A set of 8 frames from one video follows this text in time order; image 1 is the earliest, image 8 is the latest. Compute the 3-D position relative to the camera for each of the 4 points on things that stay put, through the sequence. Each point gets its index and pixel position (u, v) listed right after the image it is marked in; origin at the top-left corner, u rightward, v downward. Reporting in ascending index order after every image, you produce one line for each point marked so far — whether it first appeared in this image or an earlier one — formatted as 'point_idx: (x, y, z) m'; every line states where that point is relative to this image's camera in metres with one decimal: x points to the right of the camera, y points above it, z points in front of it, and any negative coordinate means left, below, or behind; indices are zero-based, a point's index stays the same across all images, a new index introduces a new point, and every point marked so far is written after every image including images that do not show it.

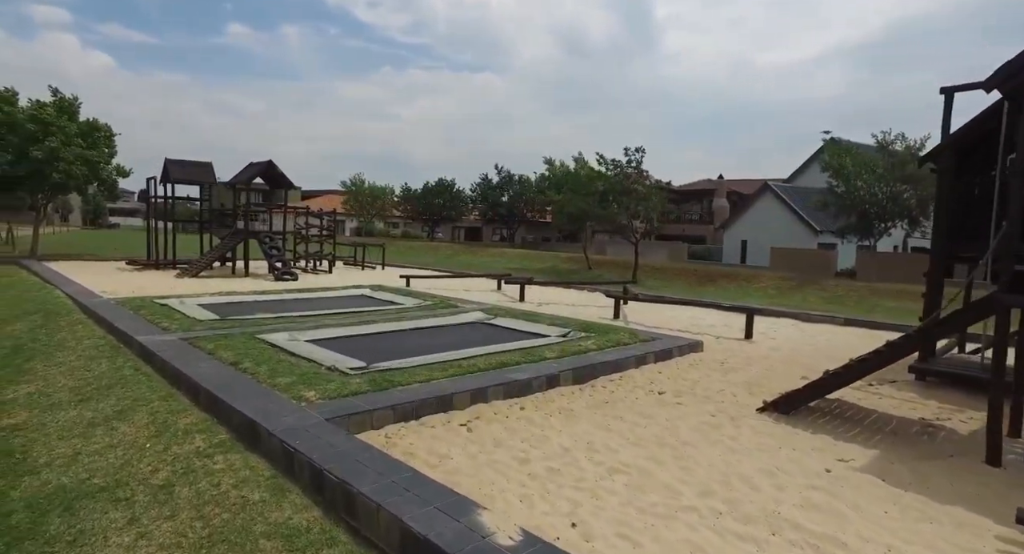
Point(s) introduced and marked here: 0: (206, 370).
0: (-3.0, -0.9, +5.6) m
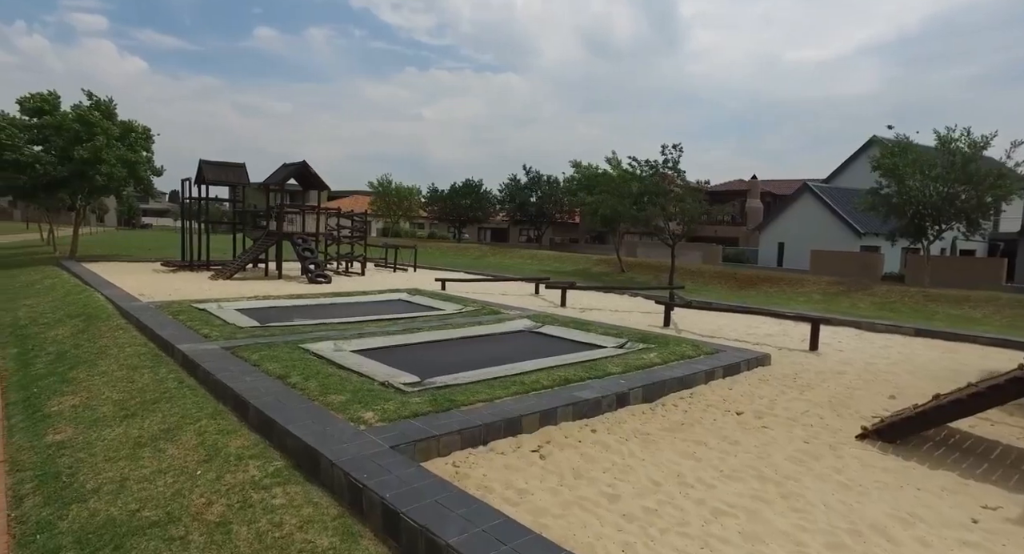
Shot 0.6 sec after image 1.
0: (-2.4, -1.0, +5.3) m
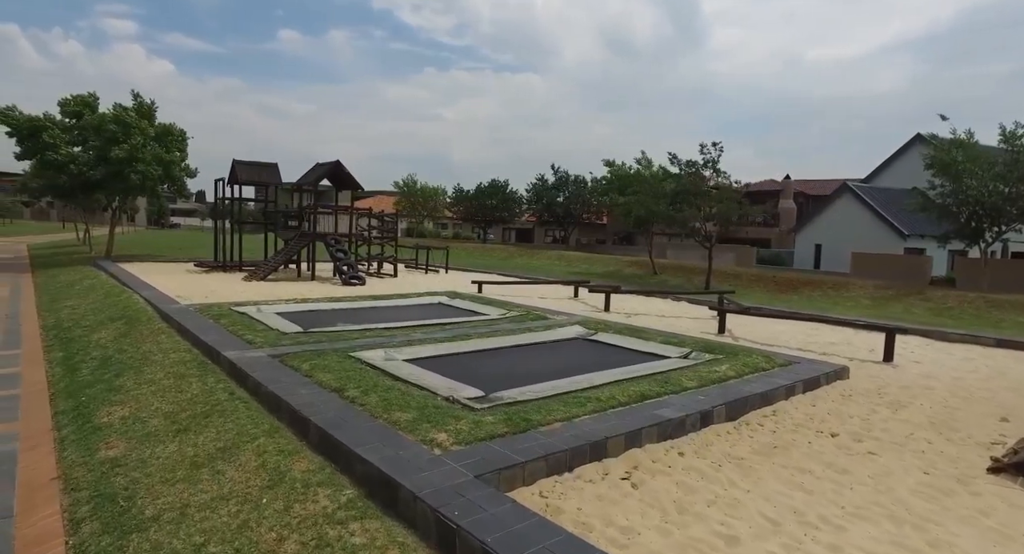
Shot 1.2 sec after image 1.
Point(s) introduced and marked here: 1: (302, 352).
0: (-1.7, -1.0, +4.9) m
1: (-2.4, -0.9, +6.5) m
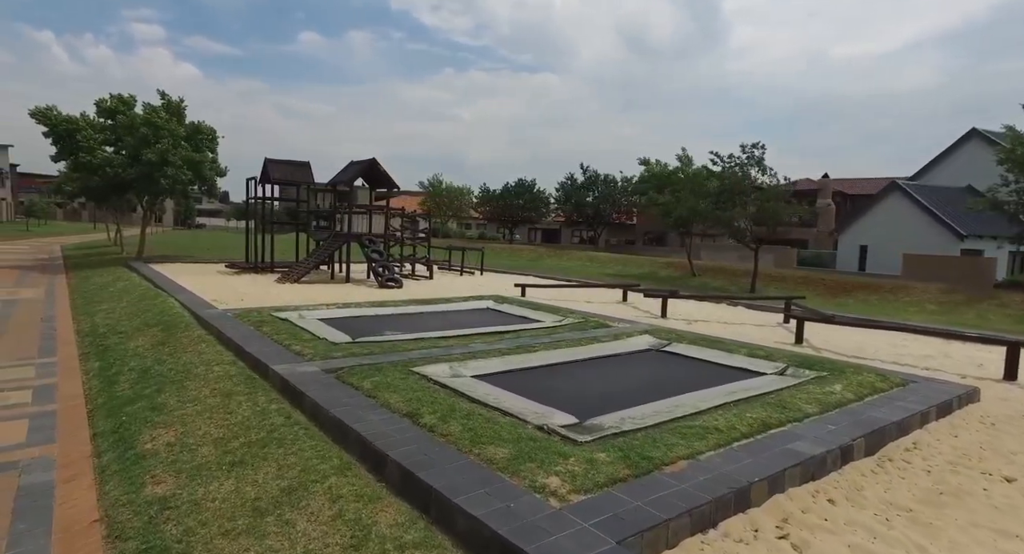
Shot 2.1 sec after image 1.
0: (-1.0, -1.1, +4.3) m
1: (-1.6, -0.9, +5.9) m
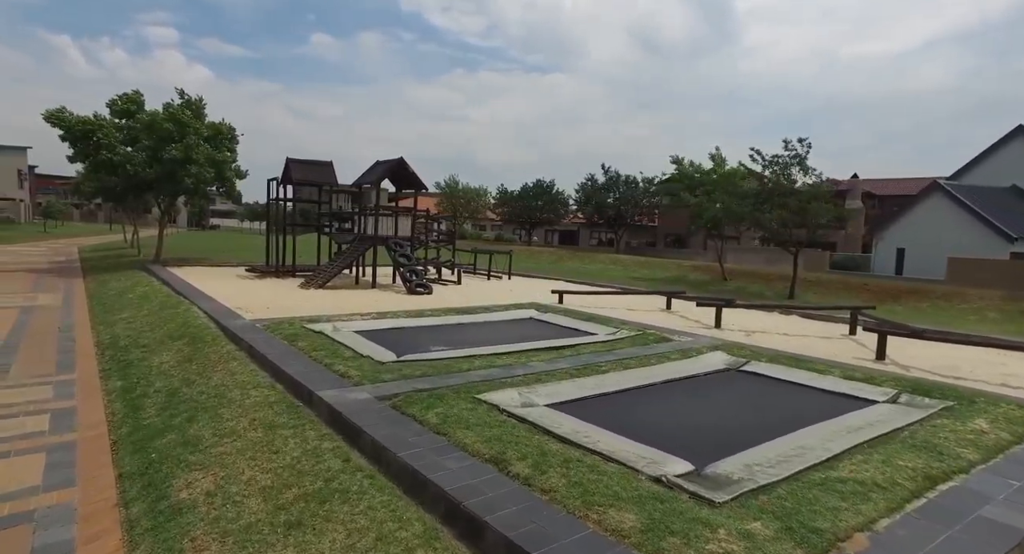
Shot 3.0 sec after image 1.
0: (-0.3, -1.2, +3.5) m
1: (-0.9, -1.1, +5.2) m
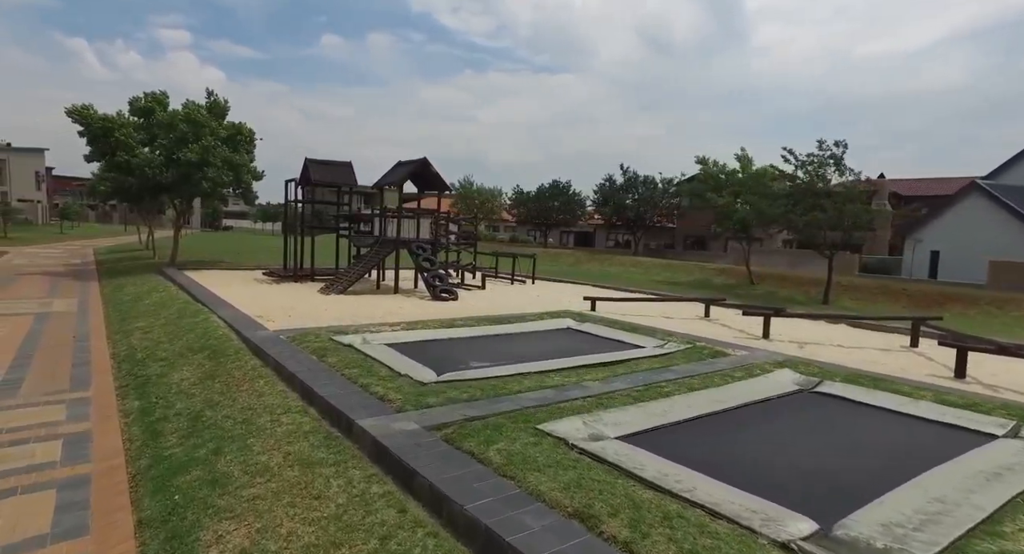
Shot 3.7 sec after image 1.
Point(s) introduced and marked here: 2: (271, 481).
0: (+0.2, -1.3, +2.9) m
1: (-0.3, -1.2, +4.6) m
2: (-1.7, -1.4, +4.0) m
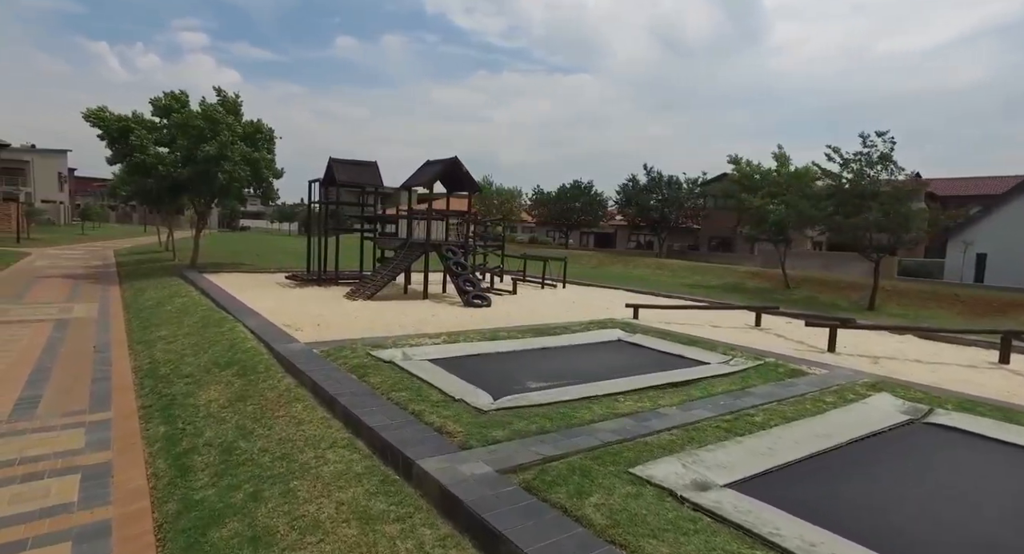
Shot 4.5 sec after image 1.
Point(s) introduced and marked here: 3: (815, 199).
0: (+0.8, -1.5, +2.2) m
1: (+0.3, -1.3, +3.9) m
2: (-1.1, -1.5, +3.3) m
3: (+10.3, +2.7, +19.5) m
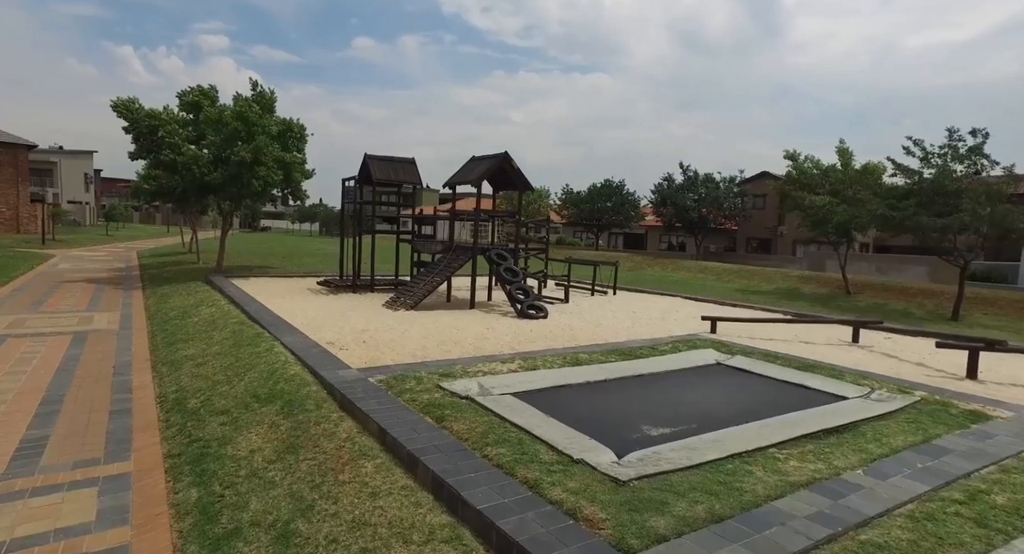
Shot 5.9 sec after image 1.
0: (+1.6, -1.6, +0.9) m
1: (+1.2, -1.4, +2.6) m
2: (-0.2, -1.7, +2.0) m
3: (+11.7, +2.5, +17.9) m
